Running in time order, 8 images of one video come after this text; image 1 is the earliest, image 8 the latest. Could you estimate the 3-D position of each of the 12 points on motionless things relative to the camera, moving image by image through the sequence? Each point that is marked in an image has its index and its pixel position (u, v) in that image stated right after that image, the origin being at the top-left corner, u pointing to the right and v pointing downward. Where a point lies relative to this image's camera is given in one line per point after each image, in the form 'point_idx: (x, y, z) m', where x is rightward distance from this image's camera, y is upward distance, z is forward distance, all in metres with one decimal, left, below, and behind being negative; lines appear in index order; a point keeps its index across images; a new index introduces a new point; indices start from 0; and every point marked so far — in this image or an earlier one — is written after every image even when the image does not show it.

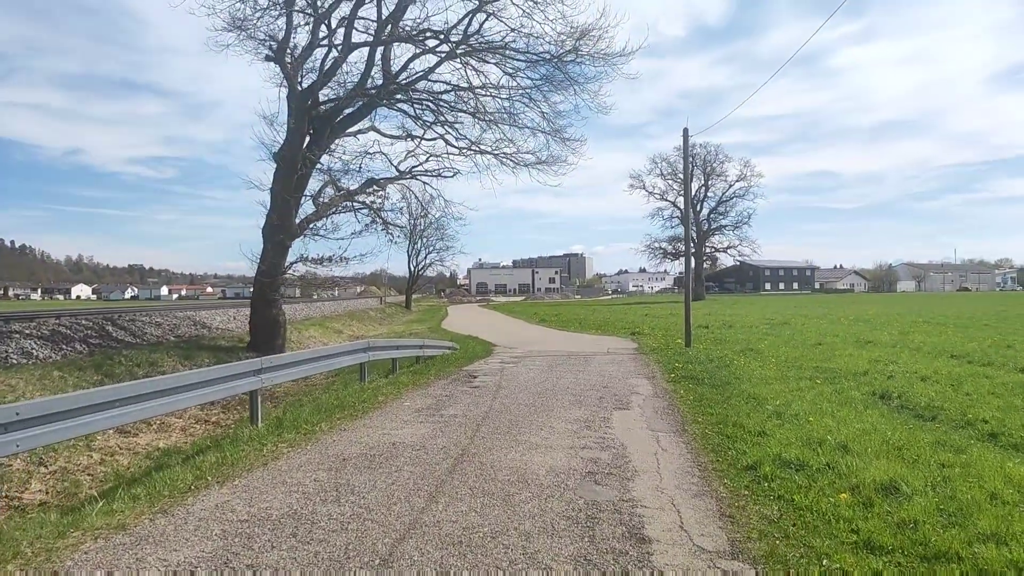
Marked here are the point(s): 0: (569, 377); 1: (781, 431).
0: (+0.8, -1.3, +12.7) m
1: (+2.6, -1.4, +8.2) m
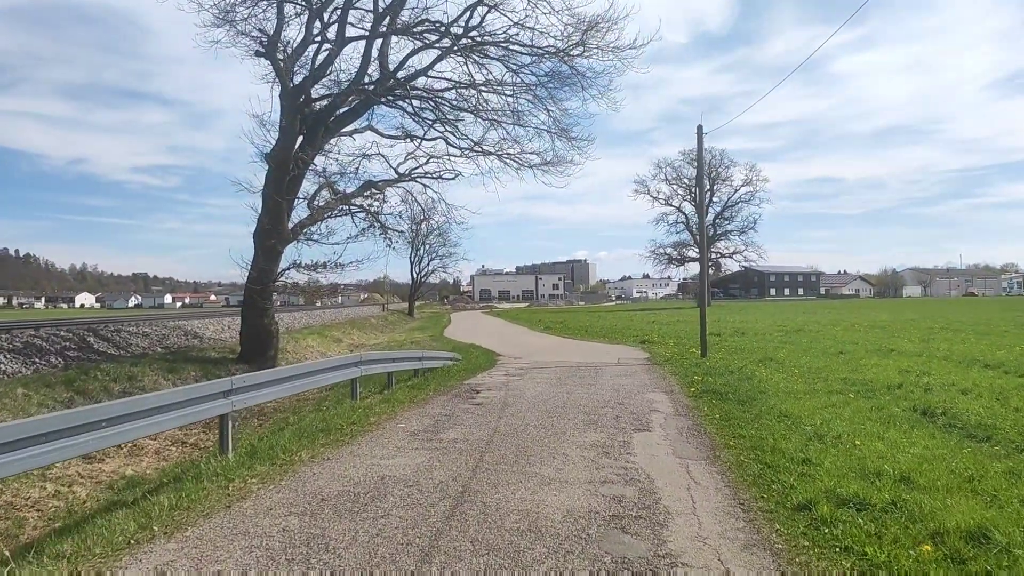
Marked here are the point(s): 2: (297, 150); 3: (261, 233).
0: (+0.9, -1.4, +11.6) m
1: (+2.6, -1.4, +7.2) m
2: (-4.1, +2.6, +16.5) m
3: (-5.0, +1.1, +17.2) m
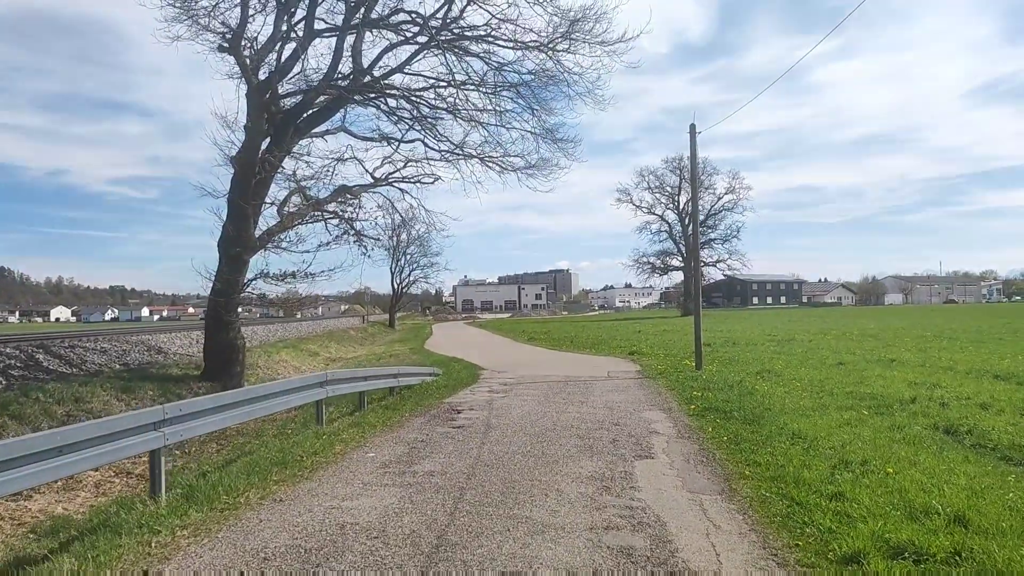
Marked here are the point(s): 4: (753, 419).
0: (+0.7, -1.5, +10.6) m
1: (+2.5, -1.5, +6.2) m
2: (-4.4, +2.4, +15.5) m
3: (-5.3, +0.9, +16.0) m
4: (+2.8, -1.5, +10.0) m
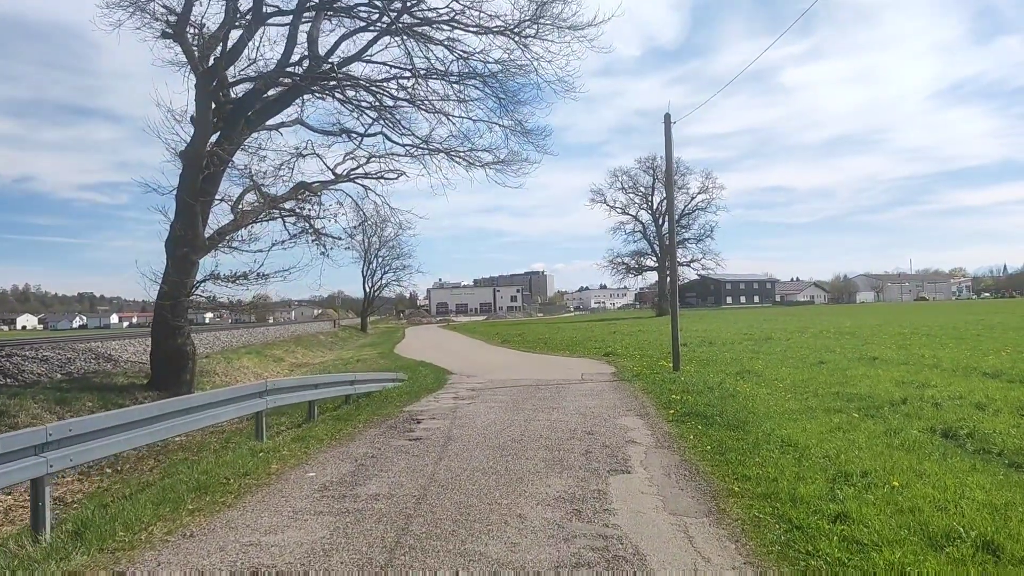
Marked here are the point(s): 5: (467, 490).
0: (+0.3, -1.5, +9.7) m
1: (+2.2, -1.4, +5.4) m
2: (-5.0, +2.4, +14.5) m
3: (-5.9, +0.8, +15.0) m
4: (+2.4, -1.5, +9.2) m
5: (-0.3, -1.4, +6.1) m
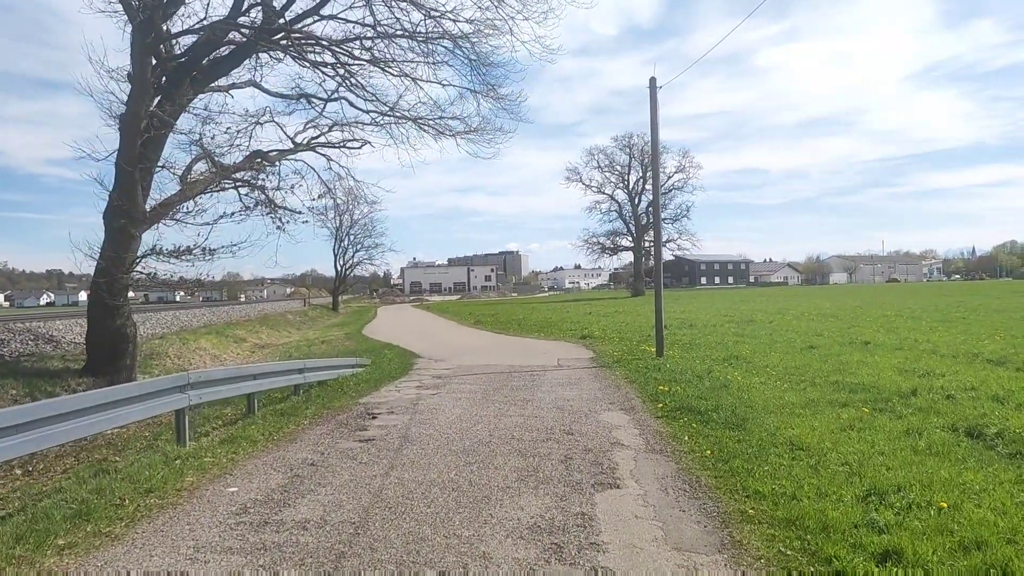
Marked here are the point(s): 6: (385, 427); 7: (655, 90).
0: (0.0, -1.3, +8.6) m
1: (+2.1, -1.3, +4.3) m
2: (-5.4, +2.7, +13.0) m
3: (-6.4, +1.2, +13.6) m
4: (+2.1, -1.3, +8.1) m
5: (-0.5, -1.3, +4.9) m
6: (-1.2, -1.3, +8.2) m
7: (+2.5, +3.5, +15.3) m
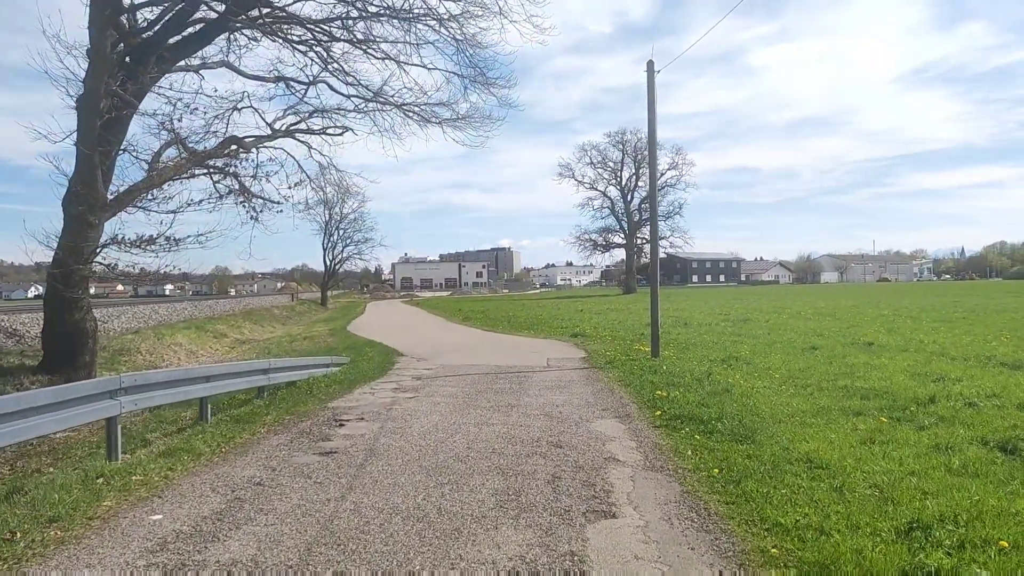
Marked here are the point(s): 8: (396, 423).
0: (-0.2, -1.2, +7.7) m
1: (+1.9, -1.3, +3.4) m
2: (-5.6, +2.8, +12.1) m
3: (-6.5, +1.3, +12.6) m
4: (+2.0, -1.2, +7.3) m
5: (-0.6, -1.2, +4.0) m
6: (-1.4, -1.2, +7.3) m
7: (+2.3, +3.6, +14.4) m
8: (-1.1, -1.2, +8.0) m
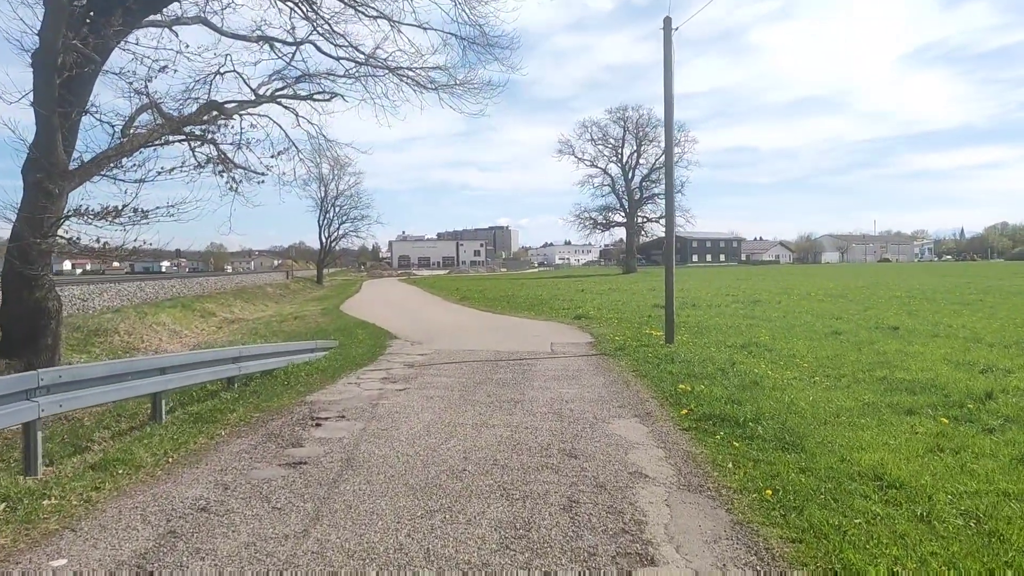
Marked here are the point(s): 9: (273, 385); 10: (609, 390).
0: (-0.1, -1.0, +6.6) m
1: (+2.0, -1.2, +2.3) m
2: (-5.5, +3.1, +10.9) m
3: (-6.5, +1.7, +11.5) m
4: (+2.0, -1.1, +6.2) m
5: (-0.6, -1.2, +2.9) m
6: (-1.3, -1.1, +6.2) m
7: (+2.4, +3.9, +13.2) m
8: (-1.0, -1.1, +6.9) m
9: (-2.4, -1.0, +8.6) m
10: (+1.0, -1.0, +8.6) m
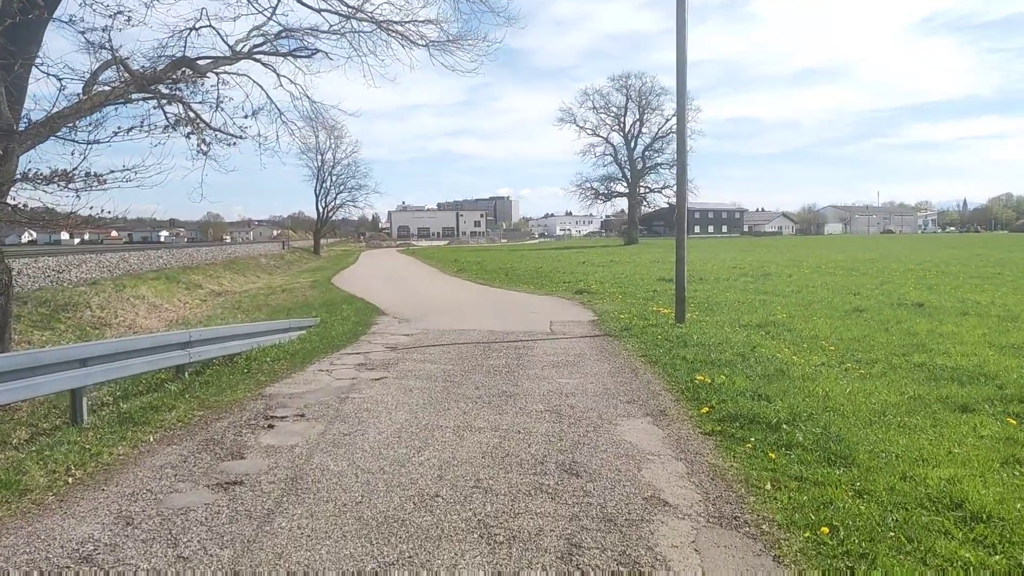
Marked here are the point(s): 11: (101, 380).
0: (-0.2, -0.9, +5.5) m
1: (+1.9, -1.2, +1.3) m
2: (-5.6, +3.4, +9.7) m
3: (-6.6, +2.0, +10.3) m
4: (+1.9, -1.0, +5.1) m
5: (-0.7, -1.1, +1.8) m
6: (-1.4, -1.0, +5.1) m
7: (+2.3, +4.2, +11.9) m
8: (-1.1, -0.9, +5.8) m
9: (-2.5, -0.7, +7.5) m
10: (+0.9, -0.8, +7.5) m
11: (-2.9, -0.6, +6.2) m
